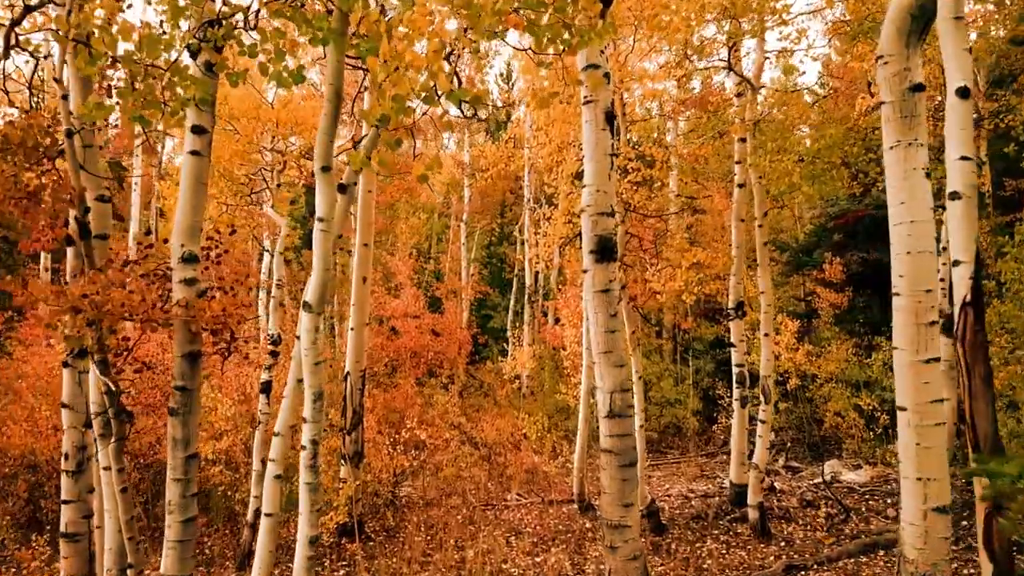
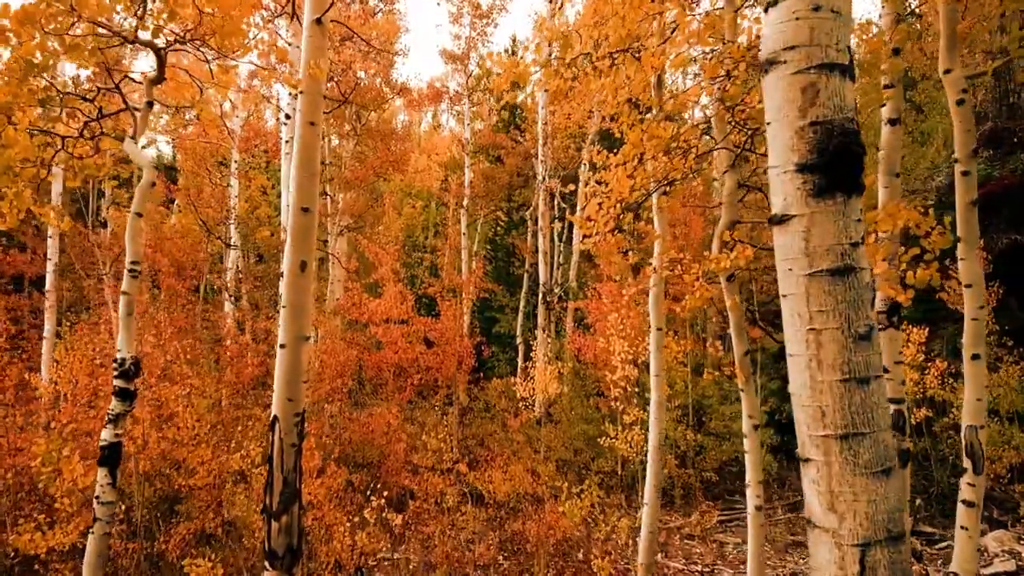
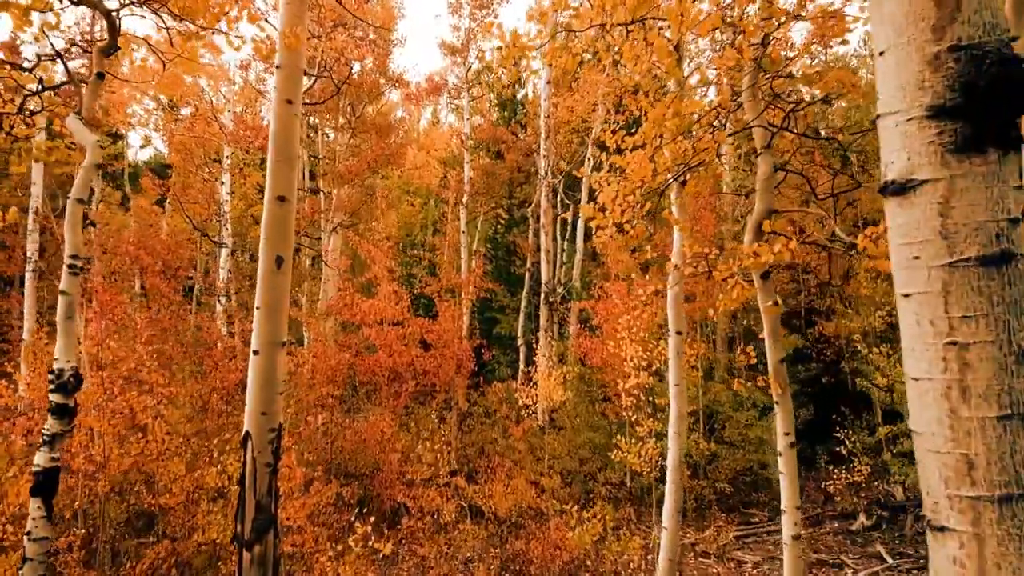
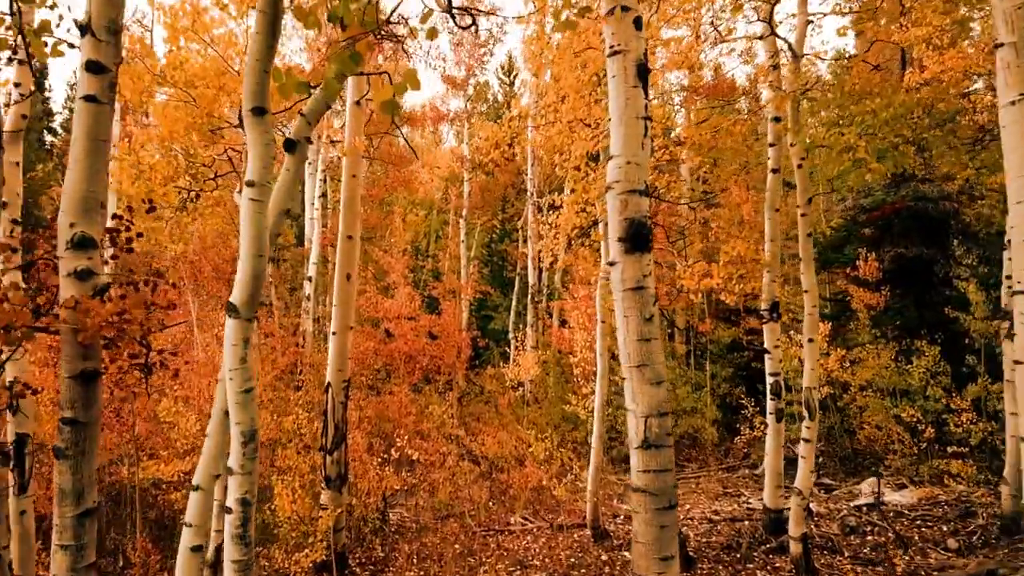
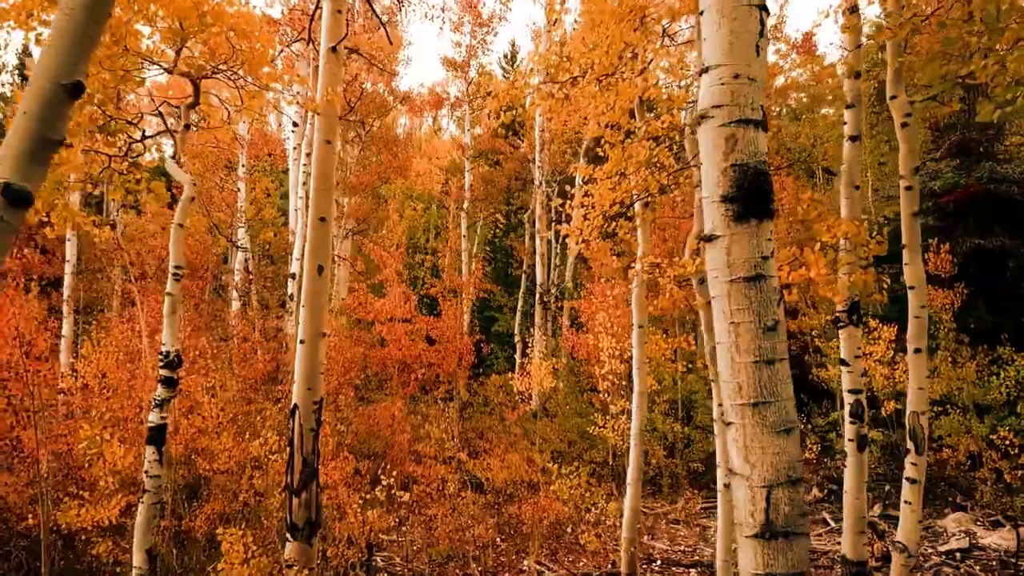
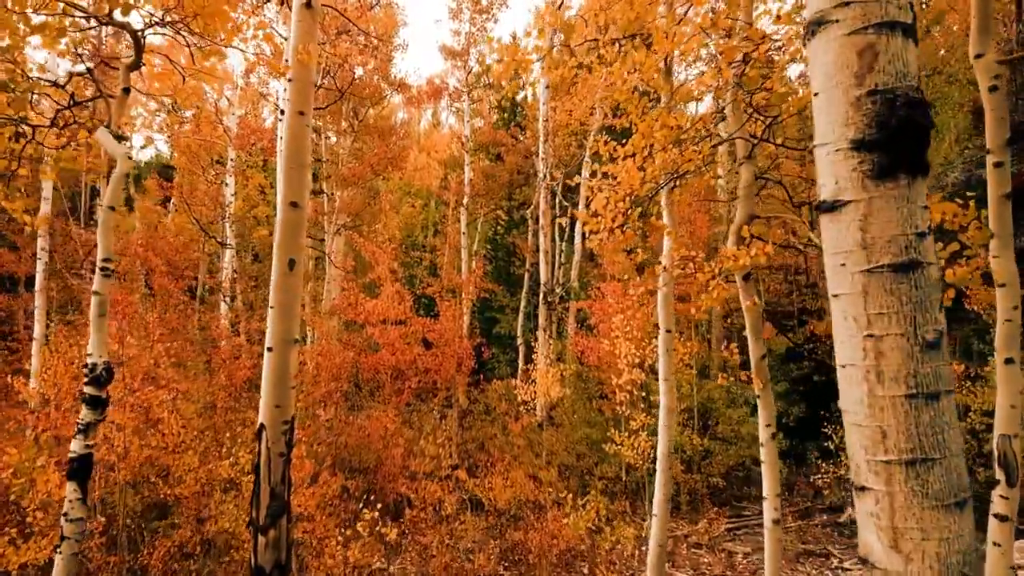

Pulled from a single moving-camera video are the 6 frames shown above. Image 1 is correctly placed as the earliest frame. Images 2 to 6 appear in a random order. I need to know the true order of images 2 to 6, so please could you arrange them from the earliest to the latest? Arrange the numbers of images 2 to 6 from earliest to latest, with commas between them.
4, 5, 2, 6, 3
